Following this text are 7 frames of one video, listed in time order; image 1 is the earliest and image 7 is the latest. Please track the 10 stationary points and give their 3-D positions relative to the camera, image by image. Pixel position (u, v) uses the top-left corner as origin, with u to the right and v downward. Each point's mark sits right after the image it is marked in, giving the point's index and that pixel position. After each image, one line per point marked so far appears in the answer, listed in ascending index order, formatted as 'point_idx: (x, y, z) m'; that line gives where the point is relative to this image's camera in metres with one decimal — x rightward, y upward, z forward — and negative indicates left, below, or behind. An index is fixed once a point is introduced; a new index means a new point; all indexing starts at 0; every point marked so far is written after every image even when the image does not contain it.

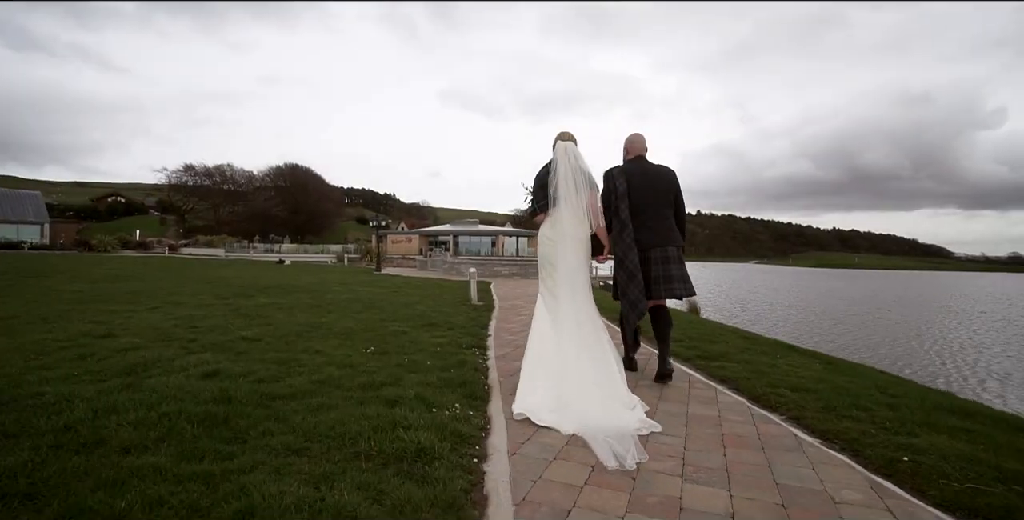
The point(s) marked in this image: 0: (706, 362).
0: (+2.5, -1.3, +6.2) m
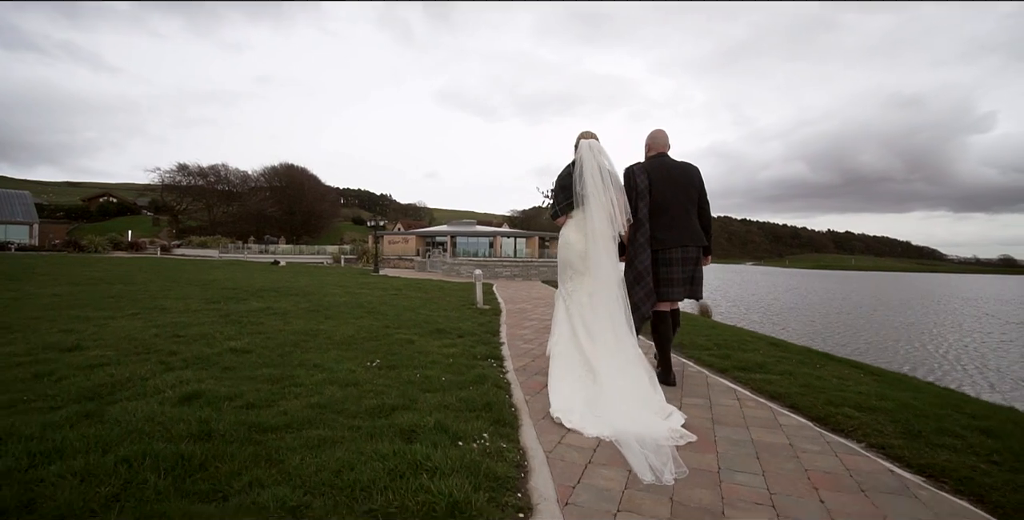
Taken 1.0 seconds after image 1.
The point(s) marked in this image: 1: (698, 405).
0: (+2.7, -1.3, +5.6) m
1: (+1.6, -1.3, +4.2) m
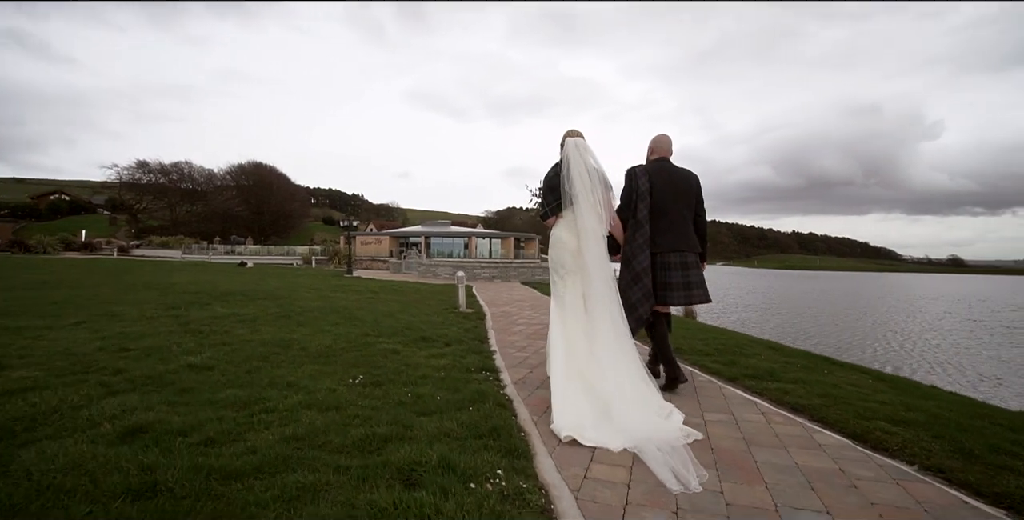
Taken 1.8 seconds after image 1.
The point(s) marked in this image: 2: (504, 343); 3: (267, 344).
0: (+2.7, -1.3, +5.3) m
1: (+1.6, -1.3, +3.8) m
2: (-0.1, -1.2, +7.0) m
3: (-2.7, -0.9, +5.3) m
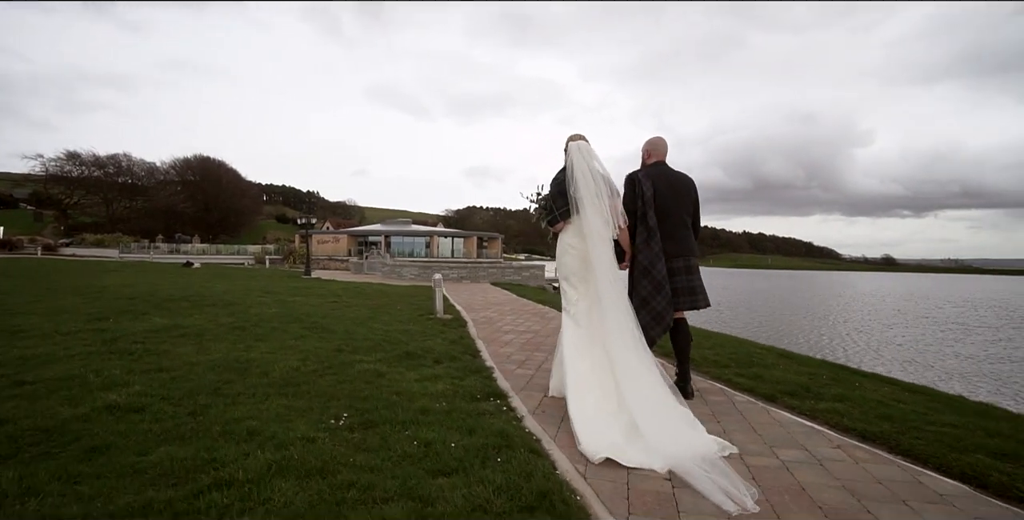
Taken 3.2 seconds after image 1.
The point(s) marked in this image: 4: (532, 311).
0: (+2.7, -1.3, +4.6) m
1: (+1.9, -1.3, +3.1) m
2: (-0.2, -1.2, +6.2) m
3: (-2.6, -0.9, +4.2) m
4: (+0.5, -1.2, +11.6) m
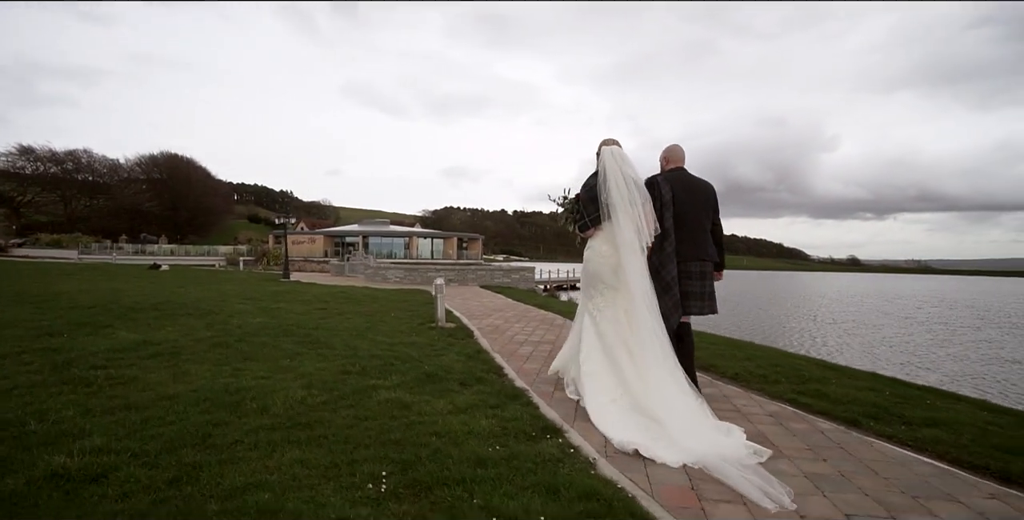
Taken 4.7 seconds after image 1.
0: (+3.1, -1.4, +4.0) m
1: (+2.3, -1.3, +2.5) m
2: (+0.2, -1.3, +5.4) m
3: (-2.1, -1.0, +3.4) m
4: (+0.6, -1.3, +10.9) m
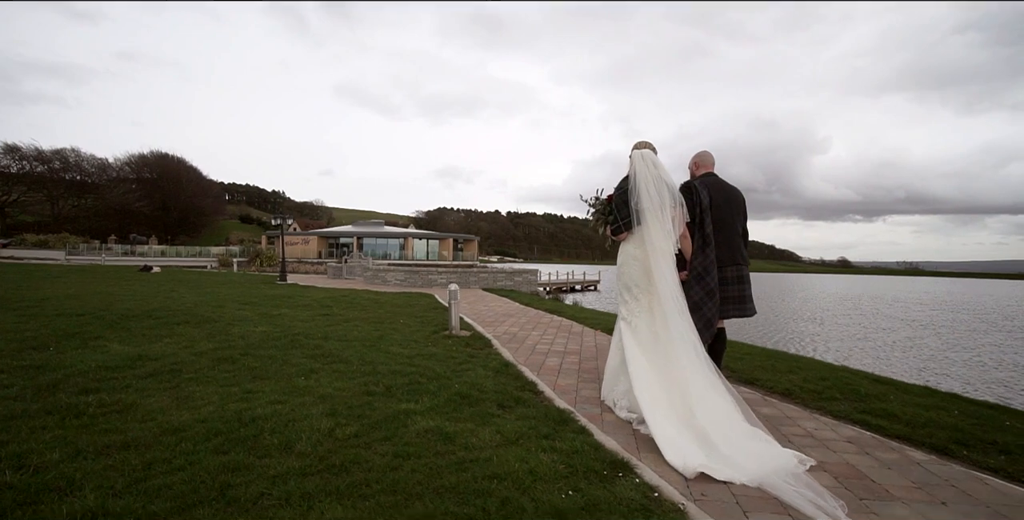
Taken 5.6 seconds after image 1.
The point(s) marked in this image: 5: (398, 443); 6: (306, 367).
0: (+3.5, -1.5, +3.6) m
1: (+2.7, -1.4, +2.0) m
2: (+0.5, -1.3, +5.0) m
3: (-1.7, -1.0, +2.8) m
4: (+0.9, -1.4, +10.4) m
5: (-0.7, -1.1, +3.0) m
6: (-2.1, -1.1, +5.0) m
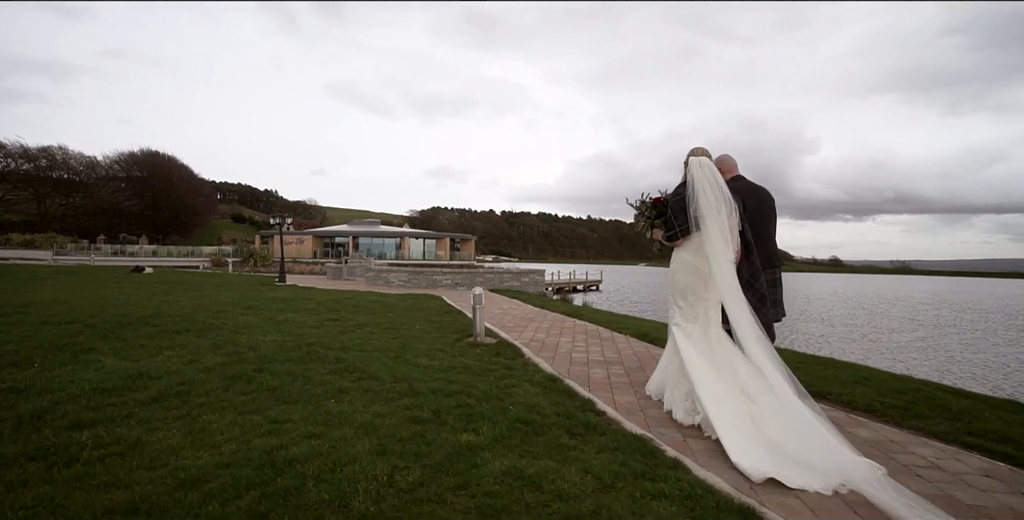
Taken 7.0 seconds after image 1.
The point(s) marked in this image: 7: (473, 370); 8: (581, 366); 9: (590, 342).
0: (+4.1, -1.5, +3.0) m
1: (+3.3, -1.4, +1.4) m
2: (+1.1, -1.3, +4.3) m
3: (-1.2, -1.1, +2.2) m
4: (+1.3, -1.4, +9.8) m
5: (-0.2, -1.1, +2.4) m
6: (-1.6, -1.1, +4.3) m
7: (-0.4, -1.2, +5.5) m
8: (+0.9, -1.4, +6.3) m
9: (+1.3, -1.4, +8.3) m
